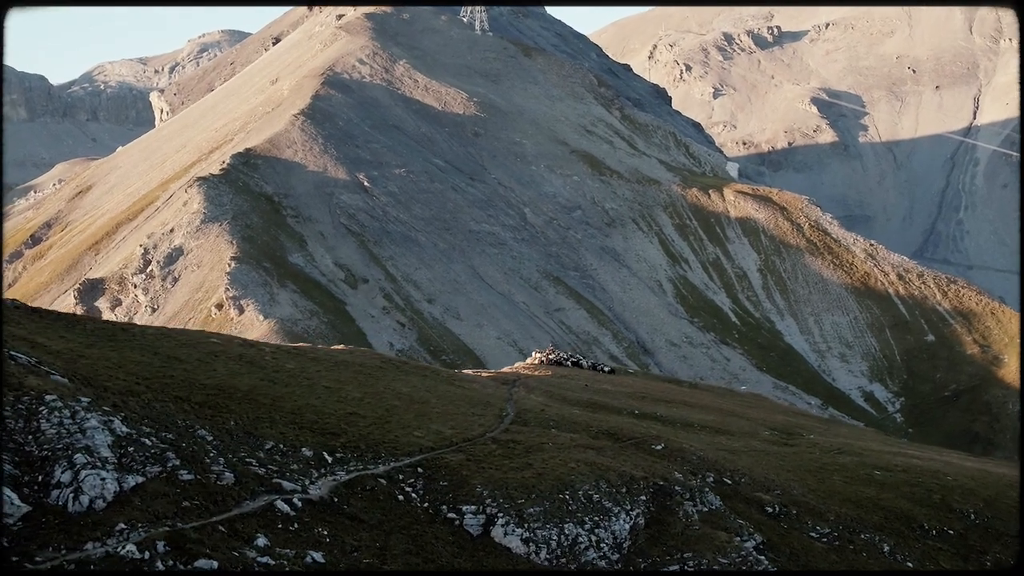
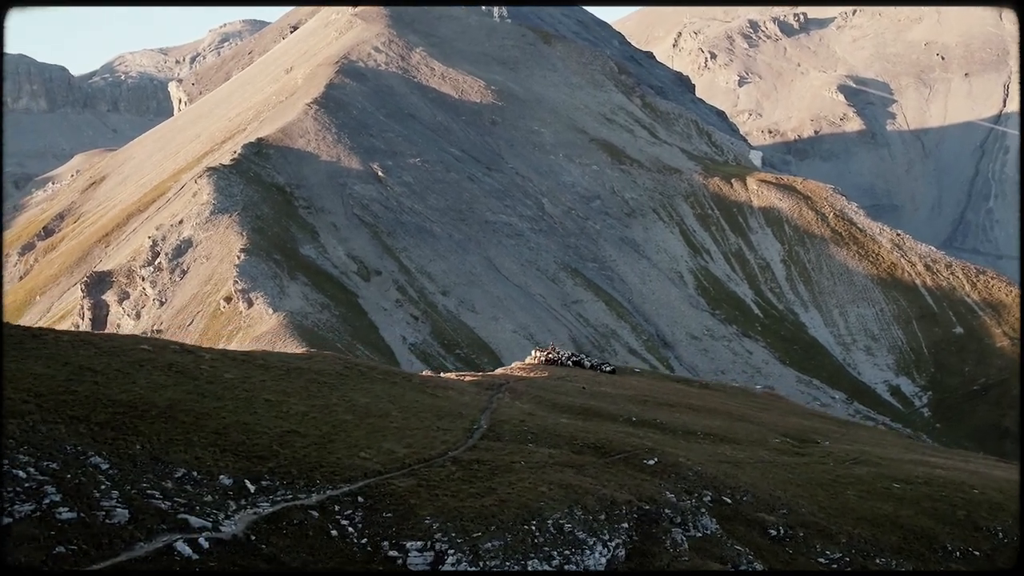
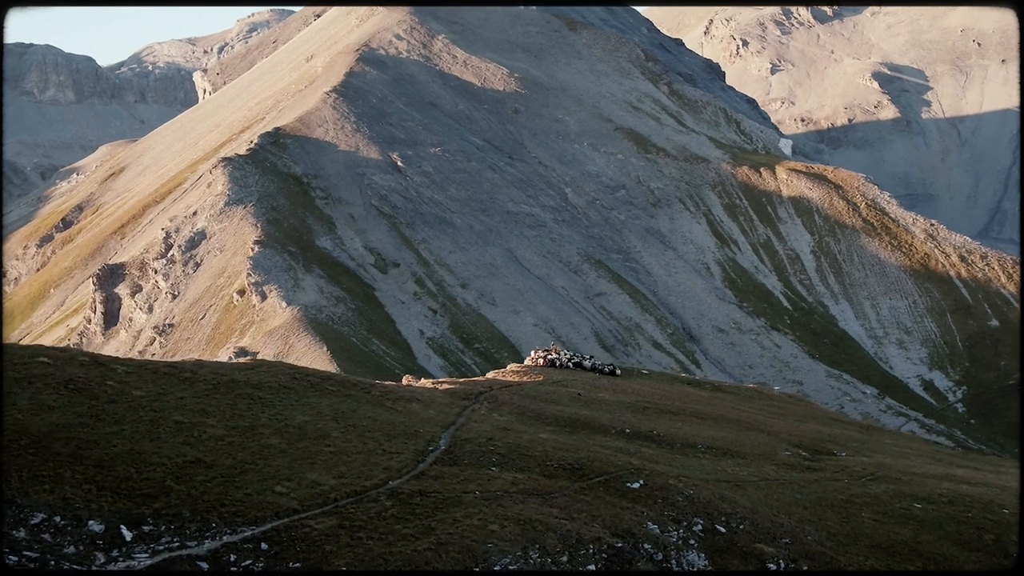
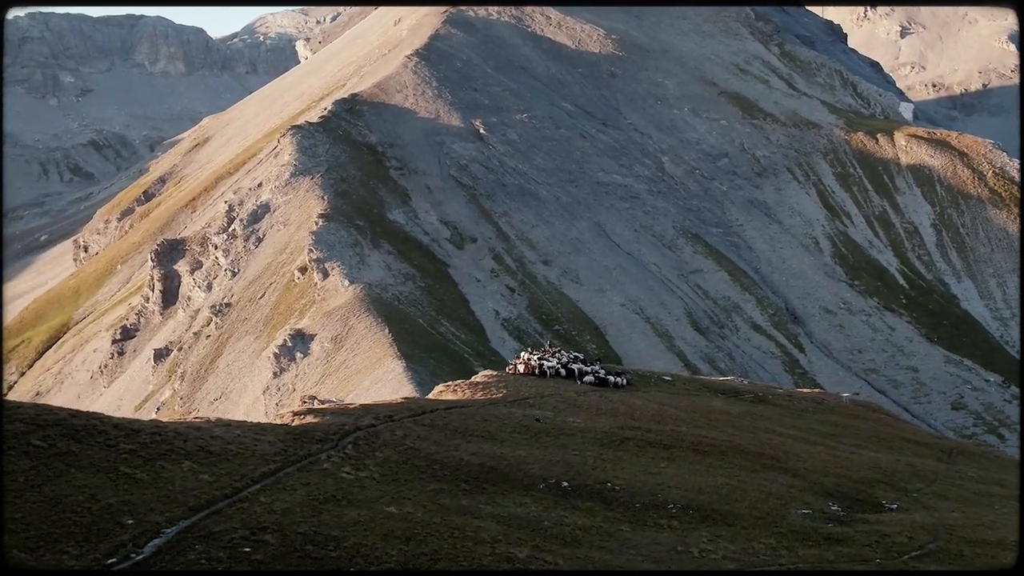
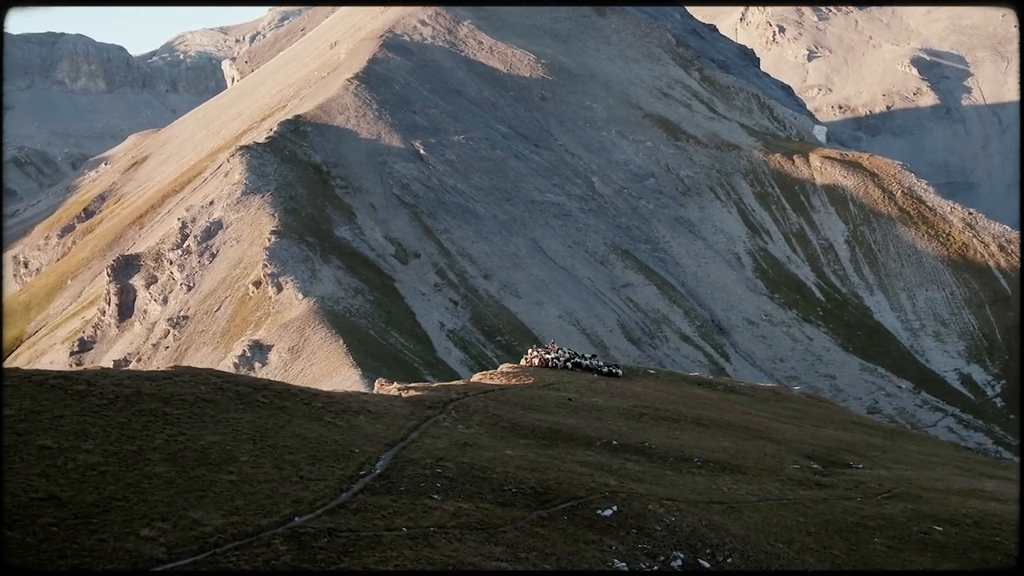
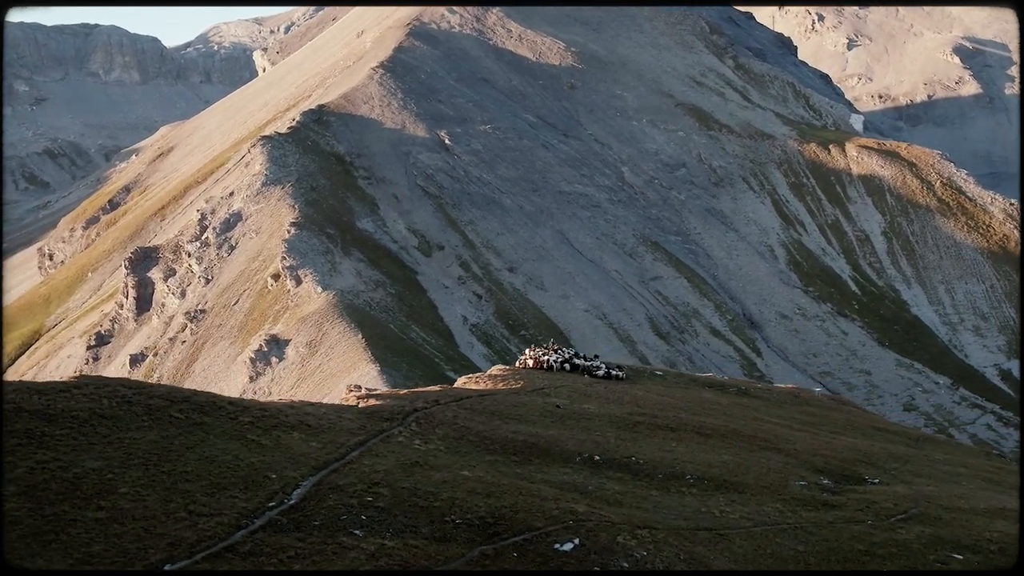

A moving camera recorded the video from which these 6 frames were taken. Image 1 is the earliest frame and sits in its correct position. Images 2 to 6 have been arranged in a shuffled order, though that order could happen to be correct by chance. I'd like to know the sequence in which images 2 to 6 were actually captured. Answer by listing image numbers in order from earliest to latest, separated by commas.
2, 3, 5, 6, 4
